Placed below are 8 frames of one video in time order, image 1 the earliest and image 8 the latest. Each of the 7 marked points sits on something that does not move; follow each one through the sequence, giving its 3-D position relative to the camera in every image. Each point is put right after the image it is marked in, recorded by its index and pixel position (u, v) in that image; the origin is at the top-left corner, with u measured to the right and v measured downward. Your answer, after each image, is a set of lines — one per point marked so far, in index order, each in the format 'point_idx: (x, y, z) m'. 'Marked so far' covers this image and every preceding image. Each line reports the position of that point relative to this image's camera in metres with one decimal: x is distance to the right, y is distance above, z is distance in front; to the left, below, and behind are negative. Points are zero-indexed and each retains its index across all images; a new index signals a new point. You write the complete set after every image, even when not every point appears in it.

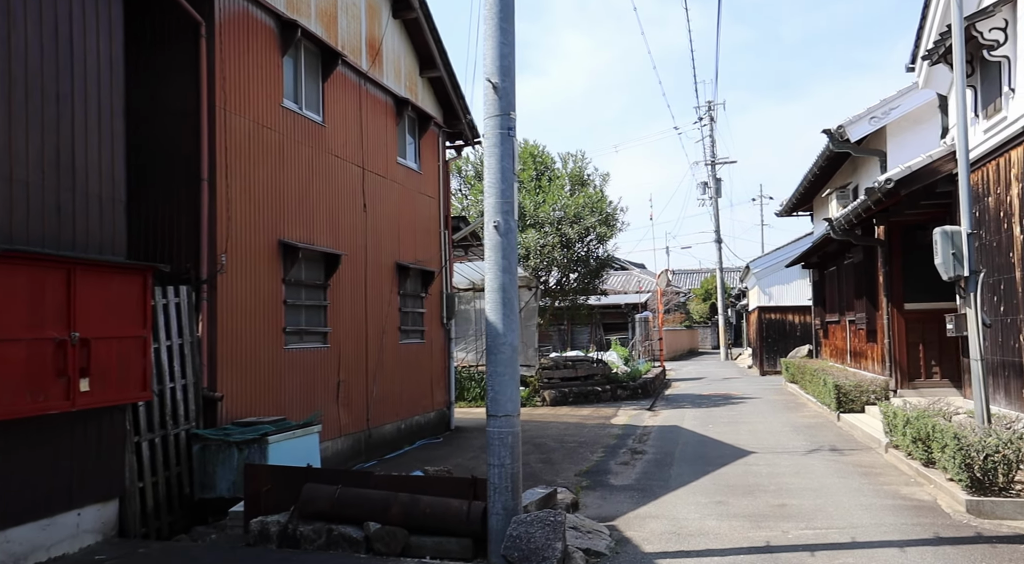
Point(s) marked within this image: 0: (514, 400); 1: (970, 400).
0: (0.0, -0.9, +5.7) m
1: (+5.0, -1.3, +8.4) m
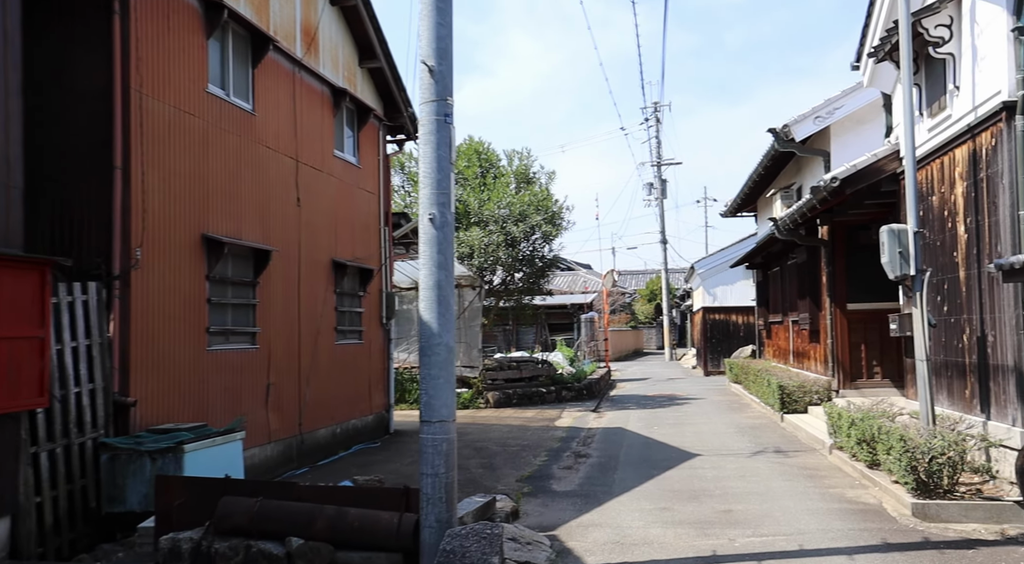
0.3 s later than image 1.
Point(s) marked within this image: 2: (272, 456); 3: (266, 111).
0: (-0.4, -0.9, +5.4) m
1: (+4.3, -1.3, +8.4) m
2: (-2.8, -2.1, +9.2) m
3: (-3.0, +2.1, +9.3) m
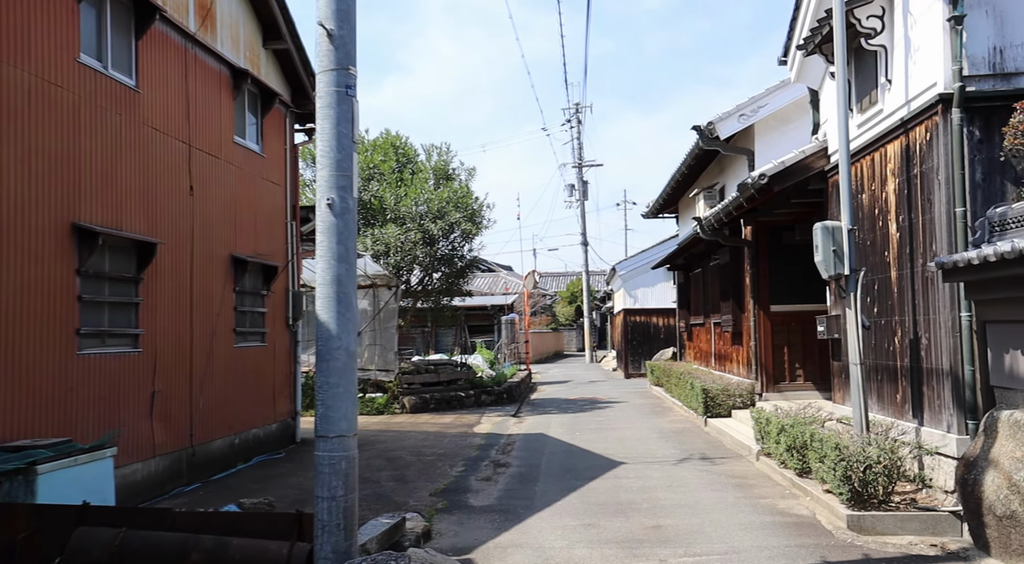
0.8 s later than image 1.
0: (-1.0, -0.8, +4.7) m
1: (+3.4, -1.3, +8.2) m
2: (-3.8, -2.0, +8.2) m
3: (-3.9, +2.1, +8.4) m
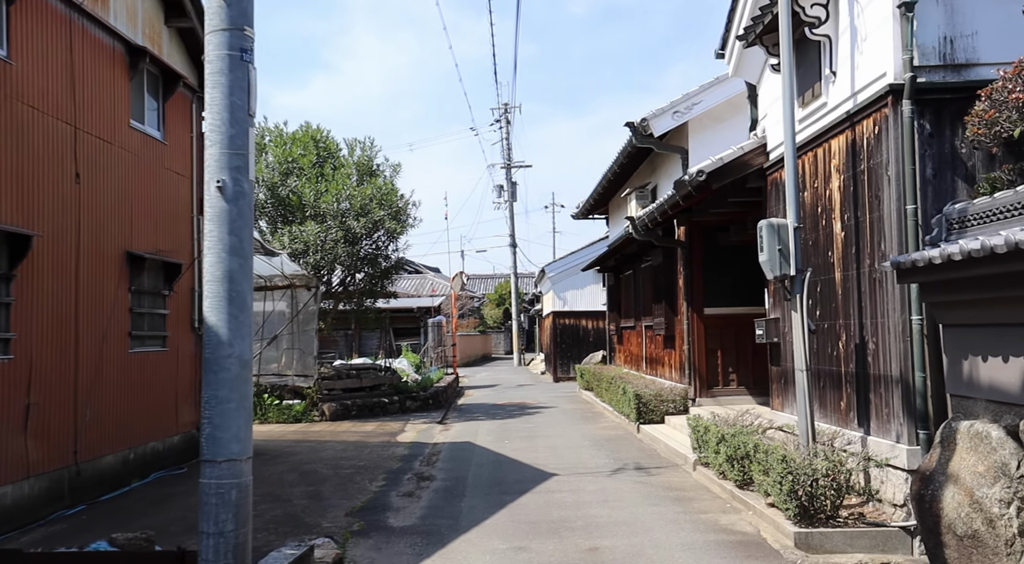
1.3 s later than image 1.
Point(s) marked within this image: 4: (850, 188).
0: (-1.4, -0.8, +4.0) m
1: (+2.7, -1.3, +7.9) m
2: (-4.5, -2.0, +7.3) m
3: (-4.6, +2.1, +7.4) m
4: (+2.7, +0.8, +6.2) m
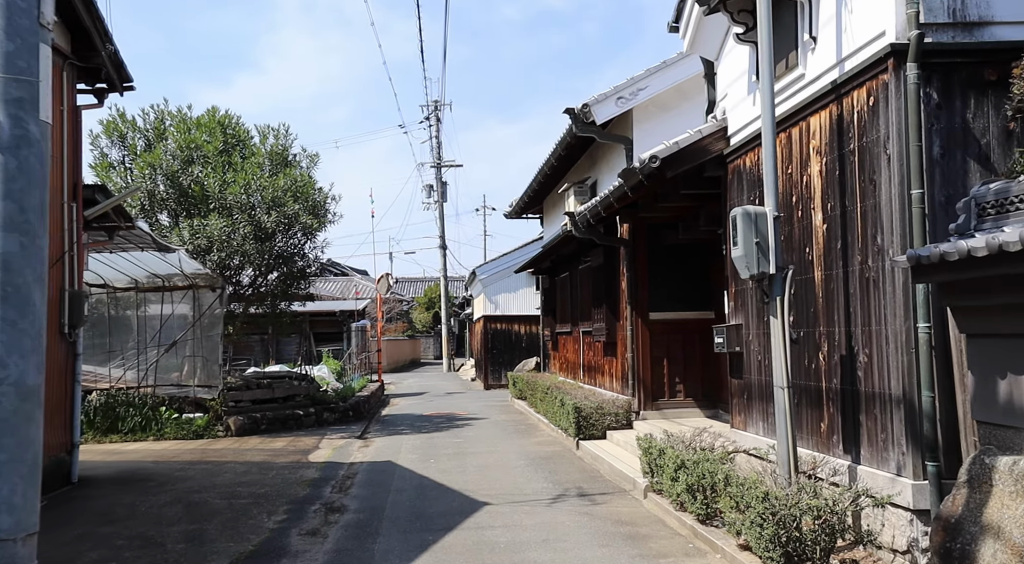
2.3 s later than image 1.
0: (-1.7, -0.8, +2.7) m
1: (+2.0, -1.3, +6.9) m
2: (-5.1, -2.0, +5.7) m
3: (-5.2, +2.2, +5.8) m
4: (+2.2, +0.8, +5.3) m
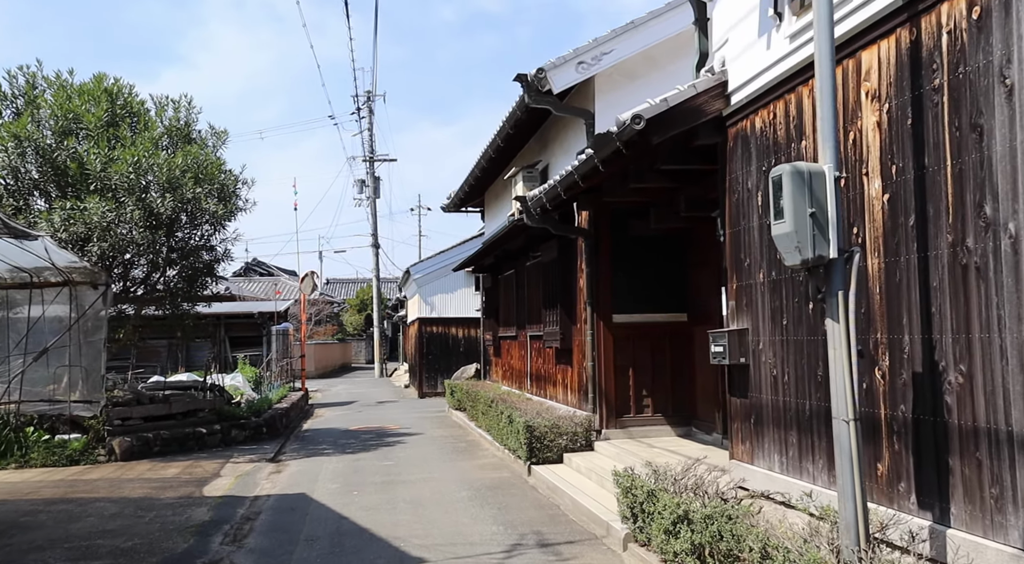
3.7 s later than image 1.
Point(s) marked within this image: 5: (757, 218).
0: (-1.7, -0.7, +0.9) m
1: (+1.6, -1.3, +5.5) m
2: (-5.4, -1.9, +3.6) m
3: (-5.5, +2.2, +3.8) m
4: (+2.0, +0.8, +3.9) m
5: (+1.7, +0.4, +5.4) m
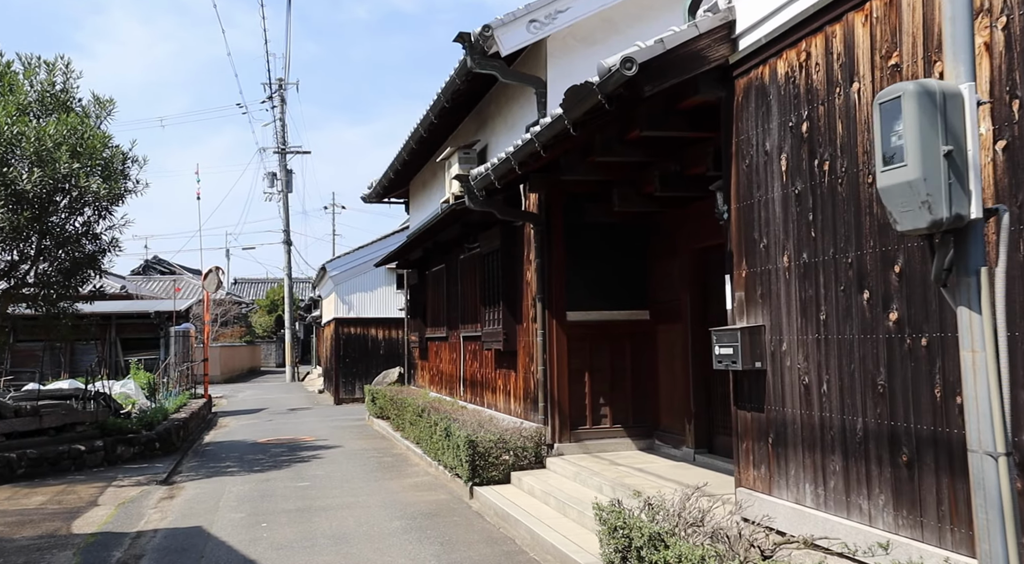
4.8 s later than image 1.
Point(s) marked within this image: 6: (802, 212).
0: (-1.4, -0.6, -0.5) m
1: (+1.4, -1.2, +4.4) m
2: (-5.4, -1.8, +1.8) m
3: (-5.4, +2.4, +1.9) m
4: (+1.9, +0.9, +2.8) m
5: (+1.5, +0.5, +4.3) m
6: (+1.5, +0.4, +4.1) m
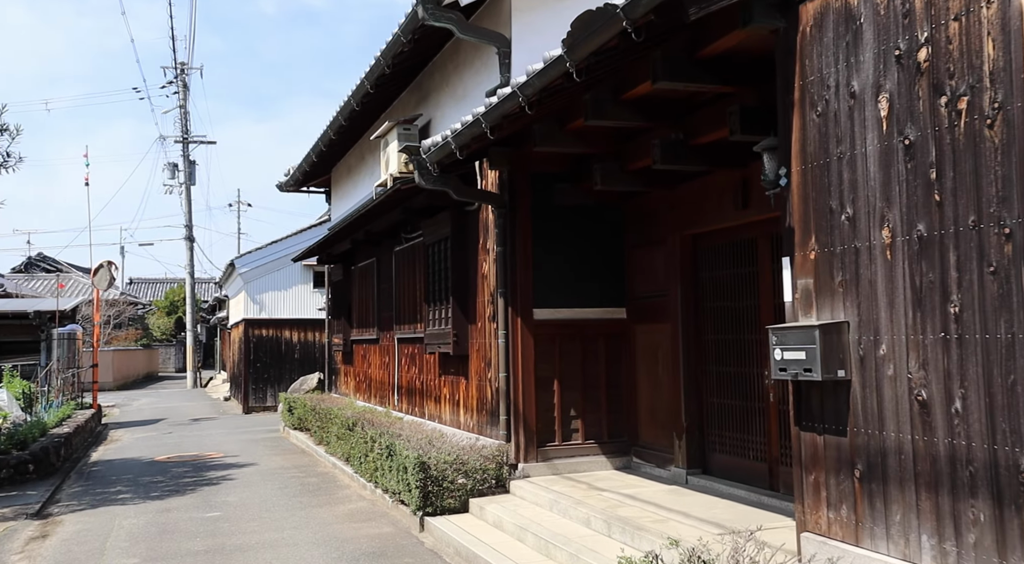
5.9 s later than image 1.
0: (-0.8, -0.5, -1.8) m
1: (+1.4, -1.1, +3.3) m
2: (-5.0, -1.6, -0.1) m
3: (-5.1, +2.5, +0.1) m
4: (+2.1, +1.0, +1.8) m
5: (+1.5, +0.6, +3.3) m
6: (+1.6, +0.5, +3.1) m
